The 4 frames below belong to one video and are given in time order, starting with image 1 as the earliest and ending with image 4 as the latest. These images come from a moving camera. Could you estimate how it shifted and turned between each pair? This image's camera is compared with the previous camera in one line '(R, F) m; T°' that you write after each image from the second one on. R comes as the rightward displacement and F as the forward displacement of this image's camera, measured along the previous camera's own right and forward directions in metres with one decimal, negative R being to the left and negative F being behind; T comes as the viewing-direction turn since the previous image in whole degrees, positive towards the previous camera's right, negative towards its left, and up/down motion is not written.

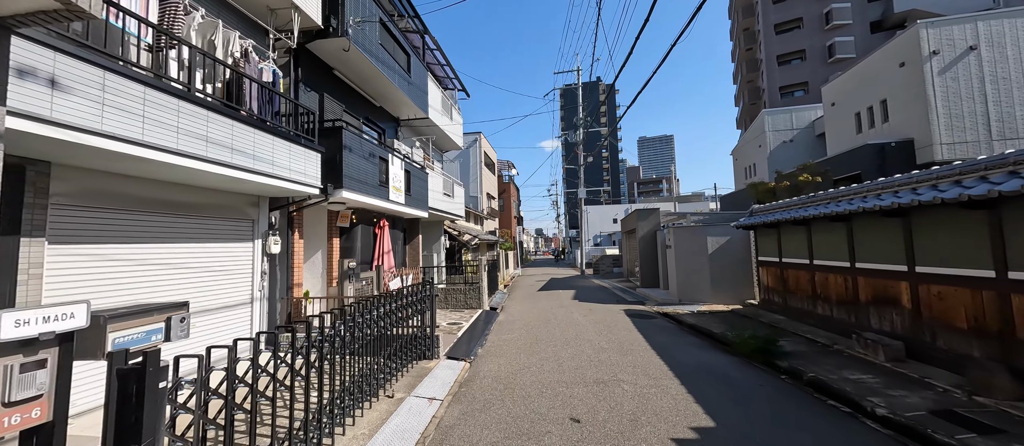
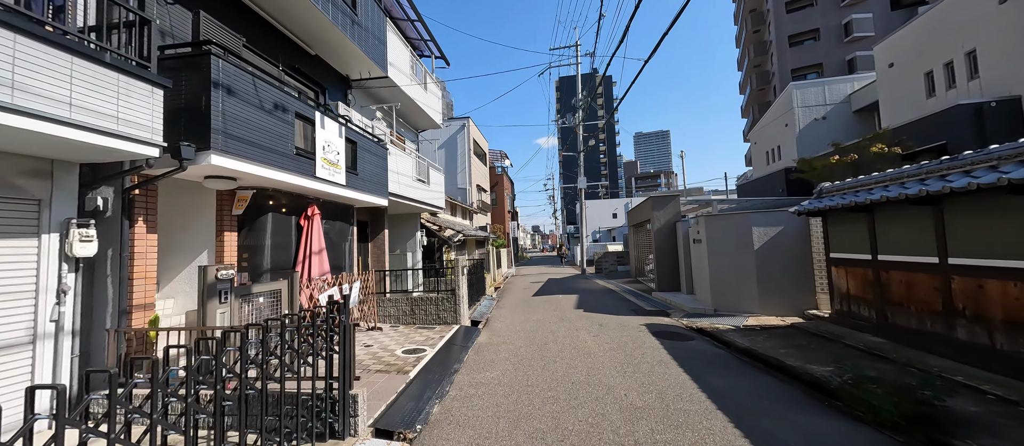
(+0.3, +2.6) m; +1°
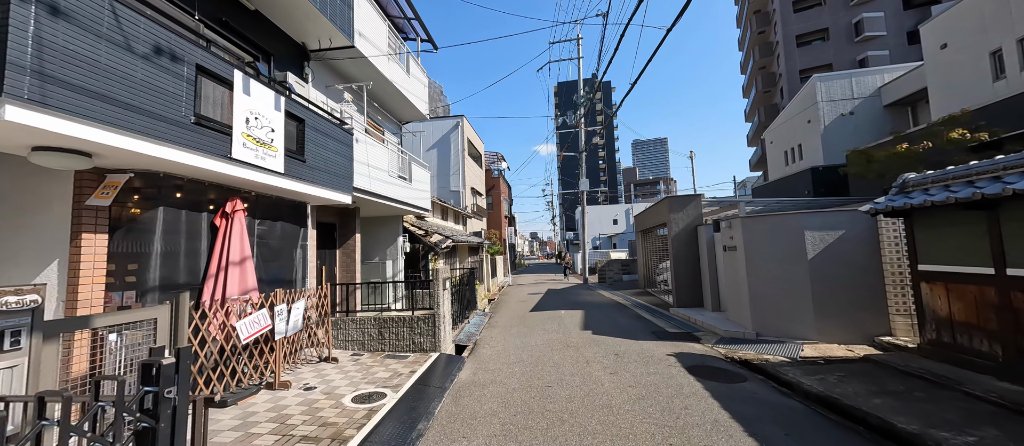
(+0.1, +1.6) m; 0°
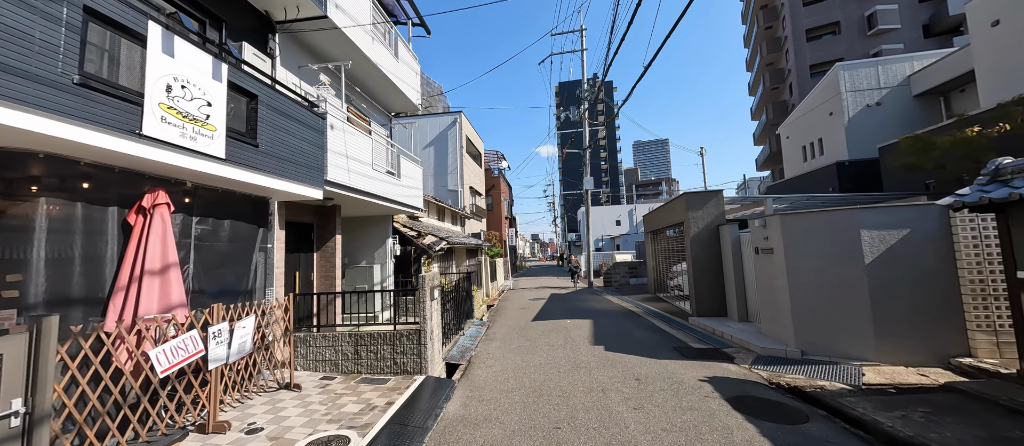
(0.0, +1.0) m; 0°
